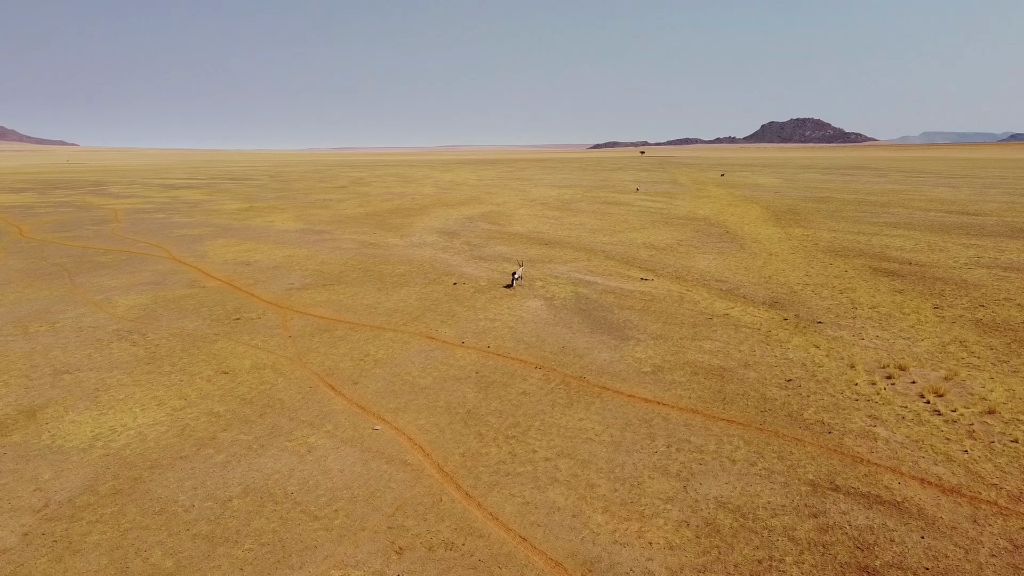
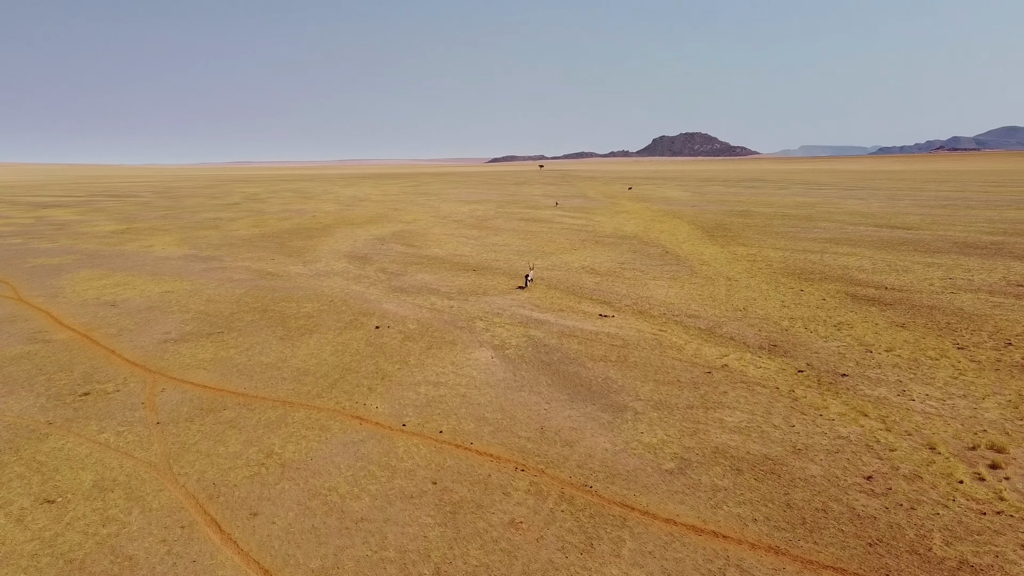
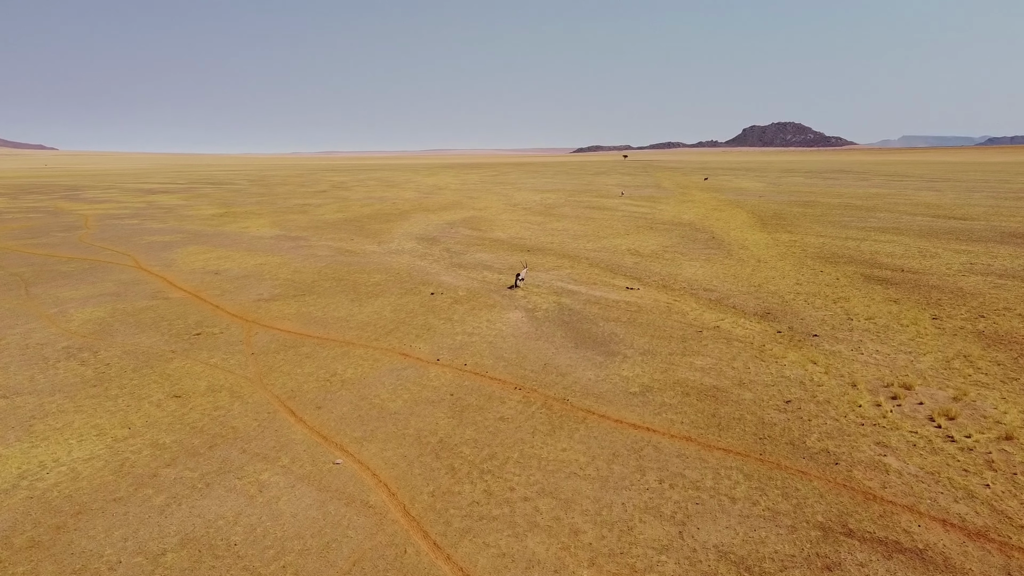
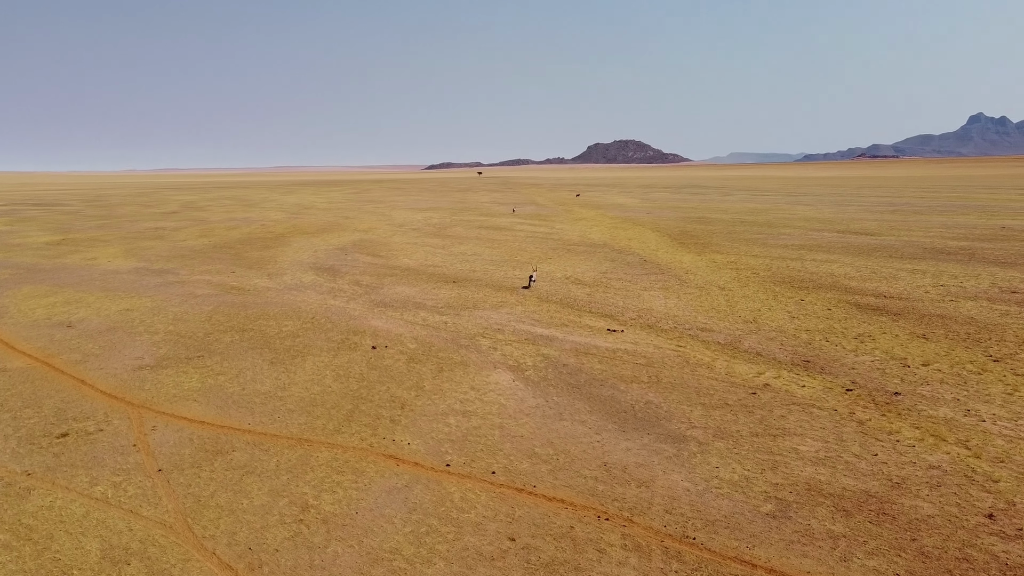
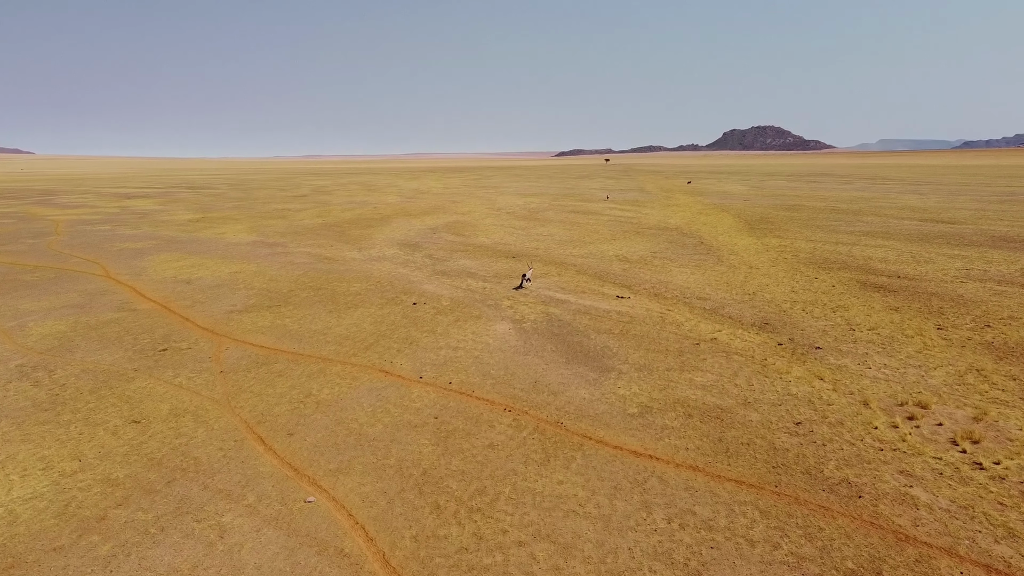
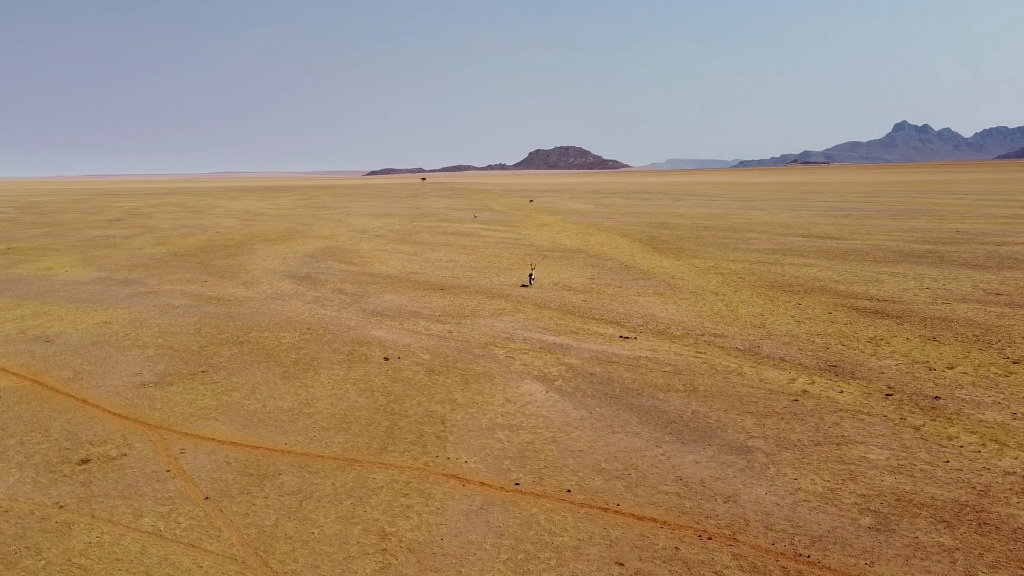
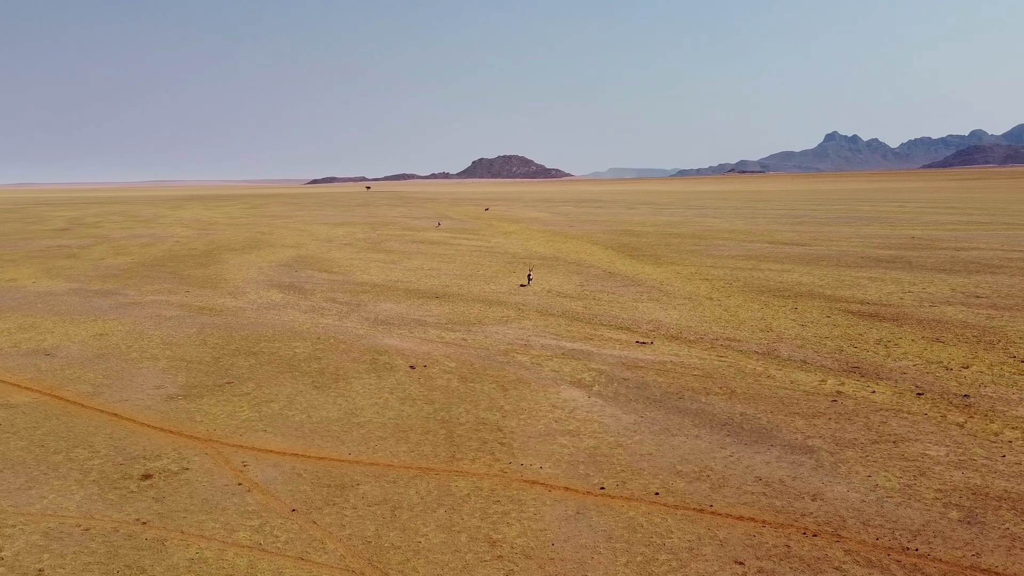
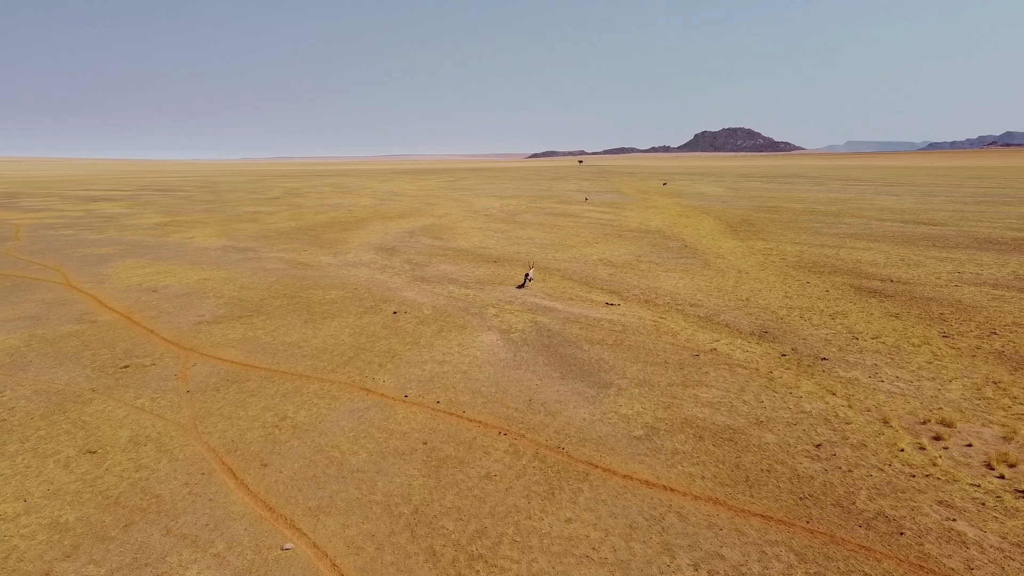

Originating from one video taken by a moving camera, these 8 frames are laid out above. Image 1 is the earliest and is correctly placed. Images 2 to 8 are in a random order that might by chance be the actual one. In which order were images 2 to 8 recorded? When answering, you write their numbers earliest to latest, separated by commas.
3, 5, 8, 2, 4, 6, 7
